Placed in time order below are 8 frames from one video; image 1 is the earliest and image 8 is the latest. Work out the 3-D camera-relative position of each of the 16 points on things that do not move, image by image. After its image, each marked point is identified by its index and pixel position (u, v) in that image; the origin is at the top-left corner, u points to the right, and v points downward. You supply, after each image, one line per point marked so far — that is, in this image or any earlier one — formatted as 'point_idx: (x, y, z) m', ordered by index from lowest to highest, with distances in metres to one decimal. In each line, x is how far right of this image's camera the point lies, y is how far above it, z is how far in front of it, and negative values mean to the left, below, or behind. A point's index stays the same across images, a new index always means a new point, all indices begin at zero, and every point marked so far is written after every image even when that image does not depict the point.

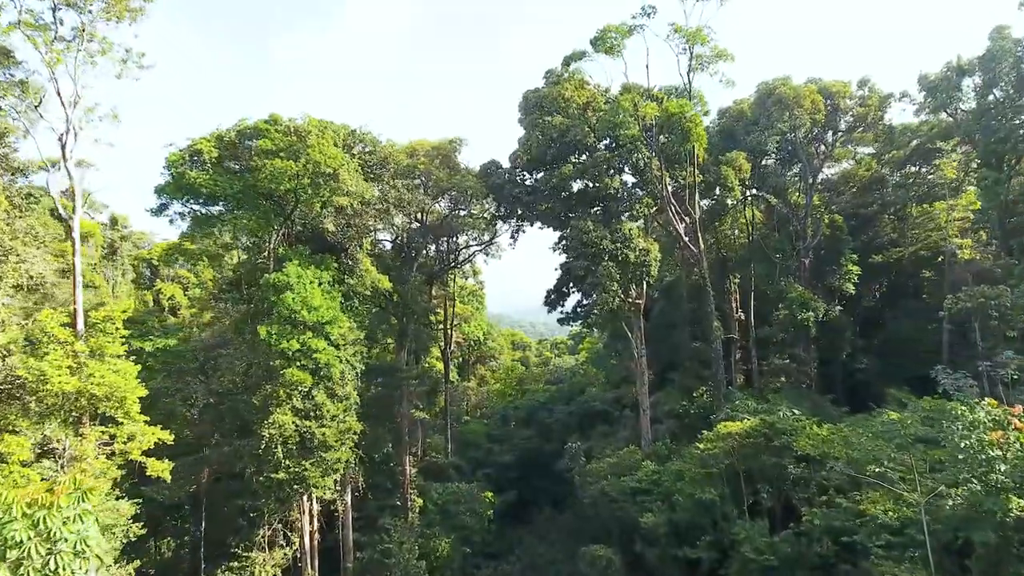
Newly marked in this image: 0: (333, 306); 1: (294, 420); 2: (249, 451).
0: (-4.3, -0.5, +13.5) m
1: (-4.9, -3.0, +12.6) m
2: (-6.0, -3.7, +12.7) m
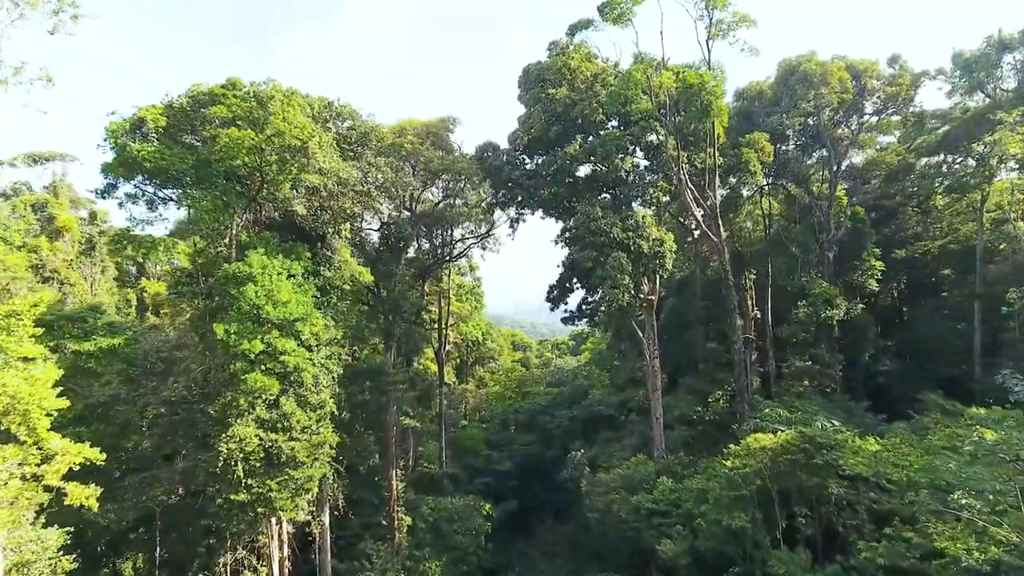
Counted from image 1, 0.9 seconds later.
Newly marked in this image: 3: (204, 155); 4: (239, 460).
0: (-4.4, -0.3, +11.8) m
1: (-4.9, -2.8, +10.9) m
2: (-6.0, -3.5, +10.9) m
3: (-5.9, +2.6, +10.7) m
4: (-5.2, -3.3, +10.6) m
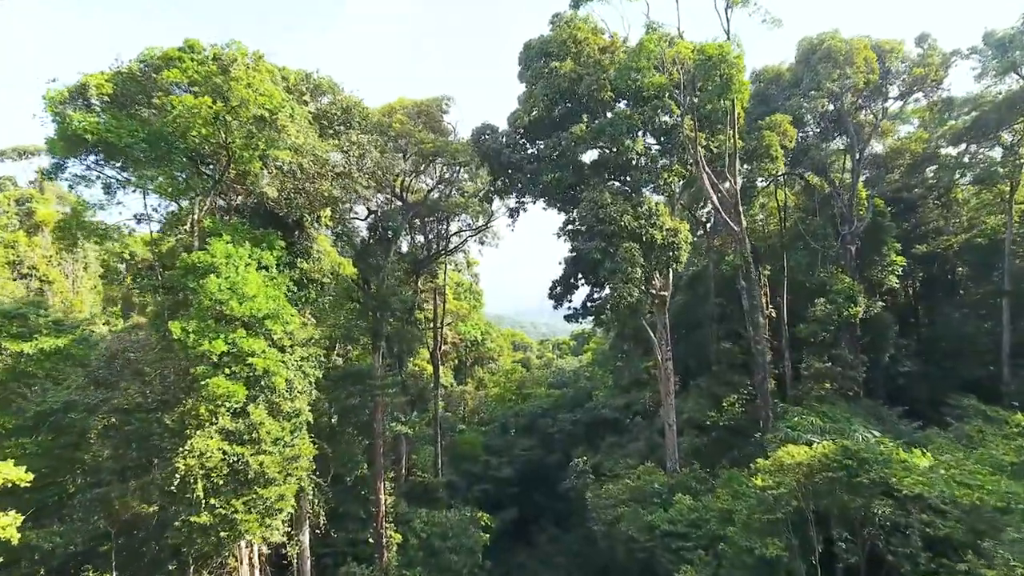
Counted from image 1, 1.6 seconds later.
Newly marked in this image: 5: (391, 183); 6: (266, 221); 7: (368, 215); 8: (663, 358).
0: (-4.4, -0.2, +10.4) m
1: (-5.0, -2.7, +9.5) m
2: (-6.1, -3.4, +9.6) m
3: (-6.0, +2.7, +9.3) m
4: (-5.2, -3.2, +9.2) m
5: (-3.0, +2.6, +13.9) m
6: (-5.1, +1.4, +11.6) m
7: (-3.7, +1.9, +14.4) m
8: (+4.1, -1.9, +15.1) m
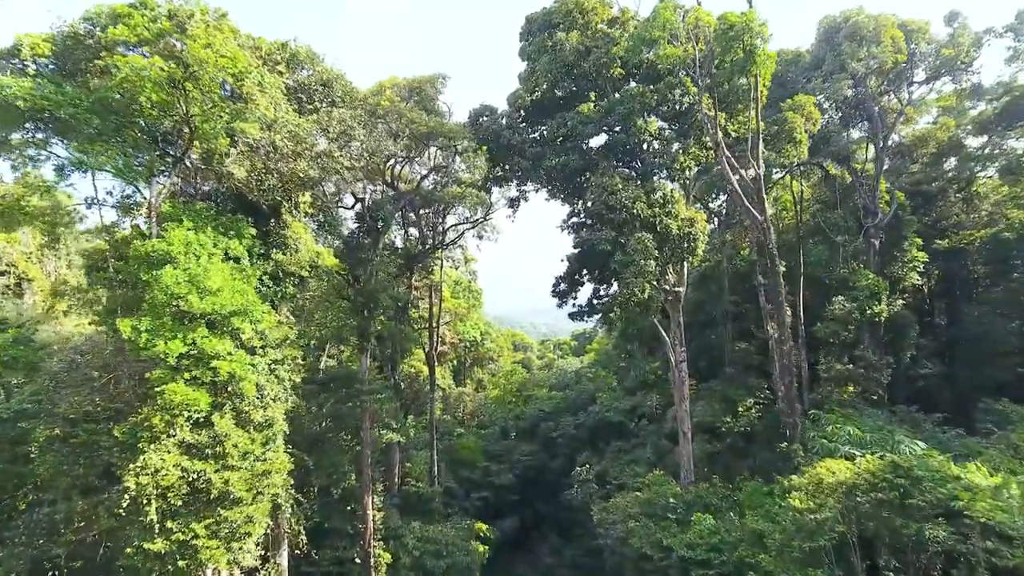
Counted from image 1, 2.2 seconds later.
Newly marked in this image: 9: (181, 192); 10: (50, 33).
0: (-4.4, -0.1, +9.2) m
1: (-4.9, -2.6, +8.3) m
2: (-6.0, -3.3, +8.3) m
3: (-6.0, +2.8, +8.1) m
4: (-5.2, -3.1, +8.0) m
5: (-3.0, +2.7, +12.7) m
6: (-5.1, +1.5, +10.4) m
7: (-3.7, +2.0, +13.1) m
8: (+4.1, -1.8, +13.9) m
9: (-5.8, +1.7, +9.8) m
10: (-6.9, +3.8, +8.4) m
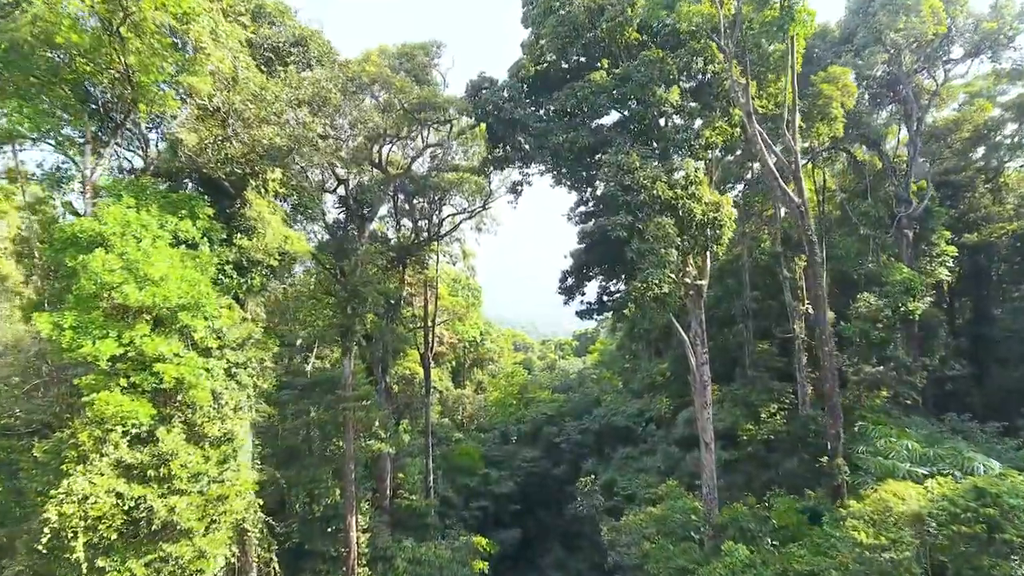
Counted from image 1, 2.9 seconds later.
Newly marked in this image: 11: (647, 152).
0: (-4.3, +0.1, +7.8) m
1: (-4.9, -2.5, +6.8) m
2: (-6.0, -3.2, +6.9) m
3: (-5.9, +3.0, +6.6) m
4: (-5.1, -2.9, +6.6) m
5: (-3.0, +2.9, +11.3) m
6: (-5.1, +1.6, +8.9) m
7: (-3.7, +2.1, +11.7) m
8: (+4.1, -1.6, +12.4) m
9: (-5.8, +1.8, +8.3) m
10: (-6.9, +4.0, +6.9) m
11: (+2.6, +2.7, +11.1) m
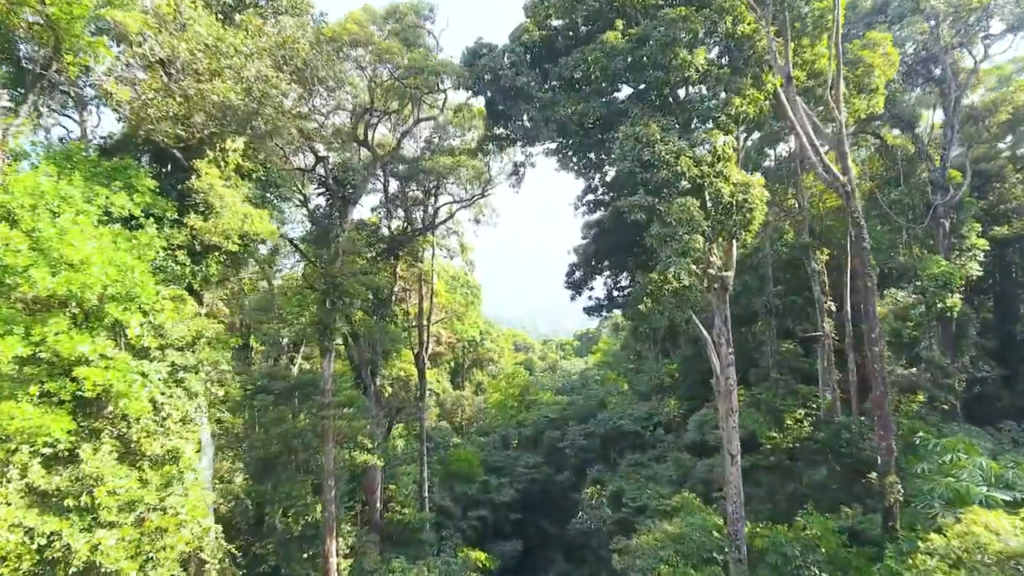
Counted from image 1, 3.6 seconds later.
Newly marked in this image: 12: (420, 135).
0: (-4.3, +0.2, +6.4) m
1: (-4.9, -2.3, +5.5) m
2: (-6.0, -3.0, +5.6) m
3: (-5.9, +3.1, +5.3) m
4: (-5.1, -2.8, +5.2) m
5: (-2.9, +3.0, +9.9) m
6: (-5.0, +1.8, +7.6) m
7: (-3.6, +2.3, +10.3) m
8: (+4.2, -1.5, +11.1) m
9: (-5.7, +2.0, +7.0) m
10: (-6.8, +4.1, +5.6) m
11: (+2.7, +2.8, +9.8) m
12: (-2.1, +3.5, +11.7) m
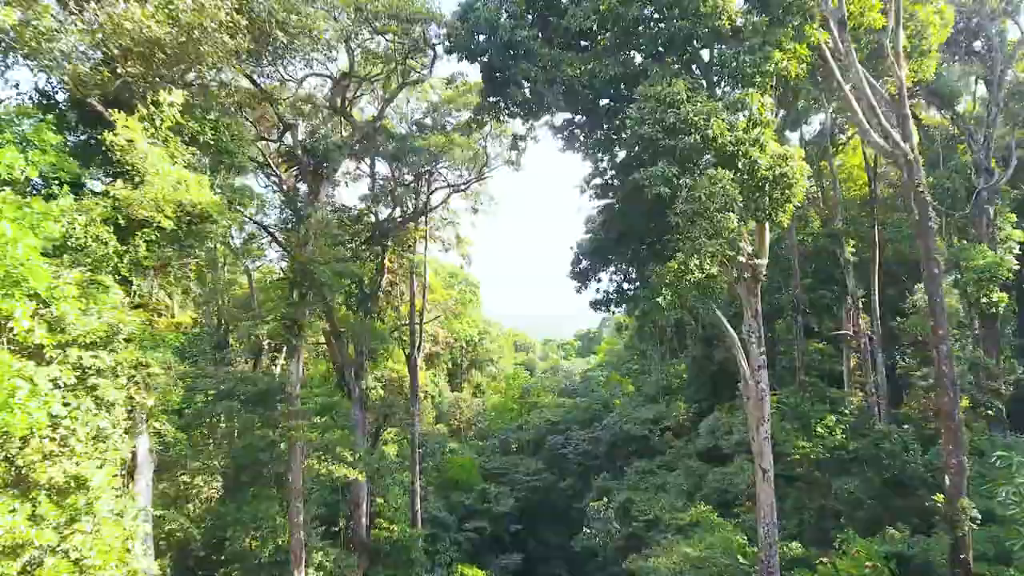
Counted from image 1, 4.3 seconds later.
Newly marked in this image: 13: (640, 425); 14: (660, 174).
0: (-4.3, +0.4, +5.0) m
1: (-4.9, -2.1, +4.1) m
2: (-6.0, -2.8, +4.1) m
3: (-5.9, +3.3, +3.9) m
4: (-5.1, -2.6, +3.8) m
5: (-3.0, +3.2, +8.5) m
6: (-5.1, +2.0, +6.2) m
7: (-3.6, +2.4, +8.9) m
8: (+4.2, -1.3, +9.6) m
9: (-5.8, +2.1, +5.6) m
10: (-6.8, +4.3, +4.2) m
11: (+2.6, +3.0, +8.4) m
12: (-2.1, +3.7, +10.3) m
13: (+4.6, -4.9, +20.0) m
14: (+2.1, +1.6, +7.9) m
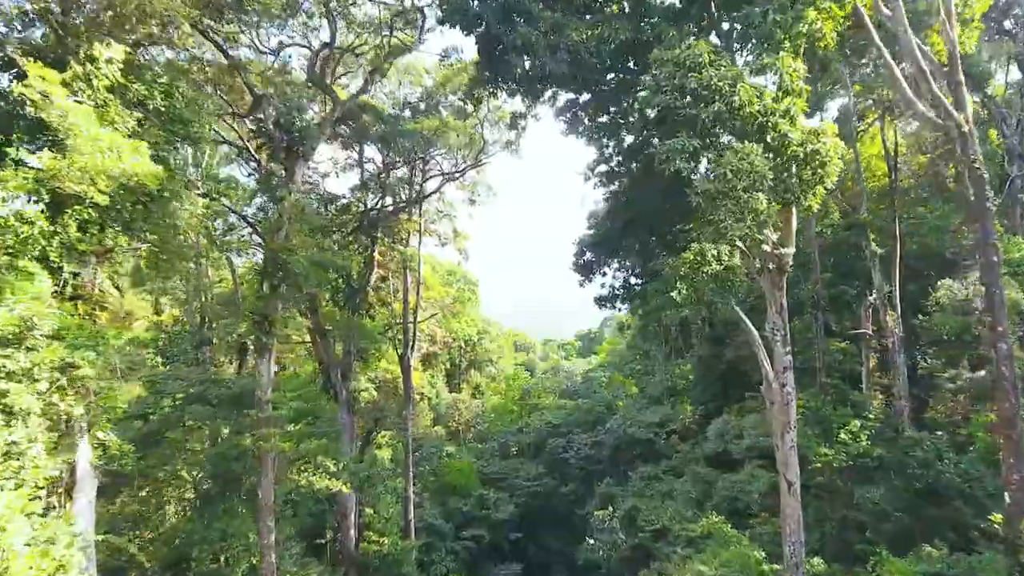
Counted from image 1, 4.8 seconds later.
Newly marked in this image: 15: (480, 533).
0: (-4.3, +0.5, +4.1) m
1: (-4.9, -2.0, +3.1) m
2: (-6.0, -2.7, +3.2) m
3: (-5.9, +3.4, +3.0) m
4: (-5.1, -2.5, +2.9) m
5: (-3.0, +3.3, +7.6) m
6: (-5.1, +2.1, +5.2) m
7: (-3.7, +2.5, +8.0) m
8: (+4.1, -1.2, +8.7) m
9: (-5.8, +2.3, +4.7) m
10: (-6.9, +4.4, +3.3) m
11: (+2.6, +3.1, +7.4) m
12: (-2.1, +3.8, +9.3) m
13: (+4.6, -4.8, +19.0) m
14: (+2.1, +1.8, +7.0) m
15: (-1.1, -8.5, +19.3) m
